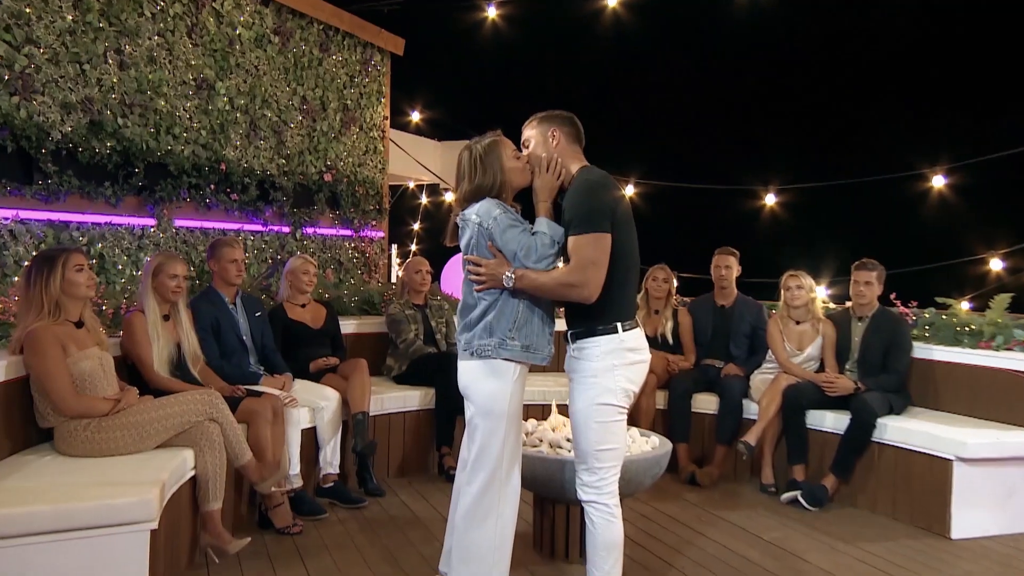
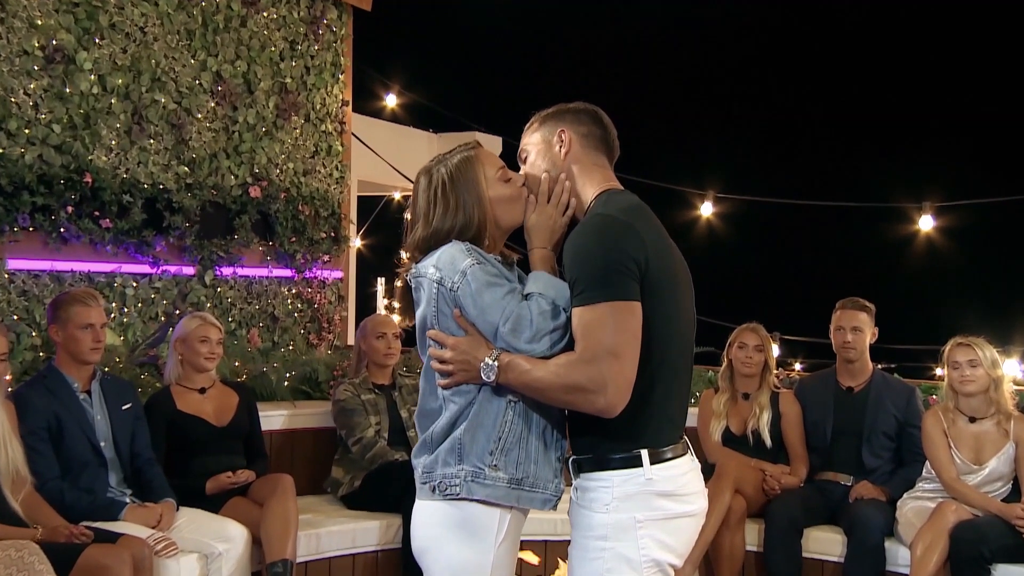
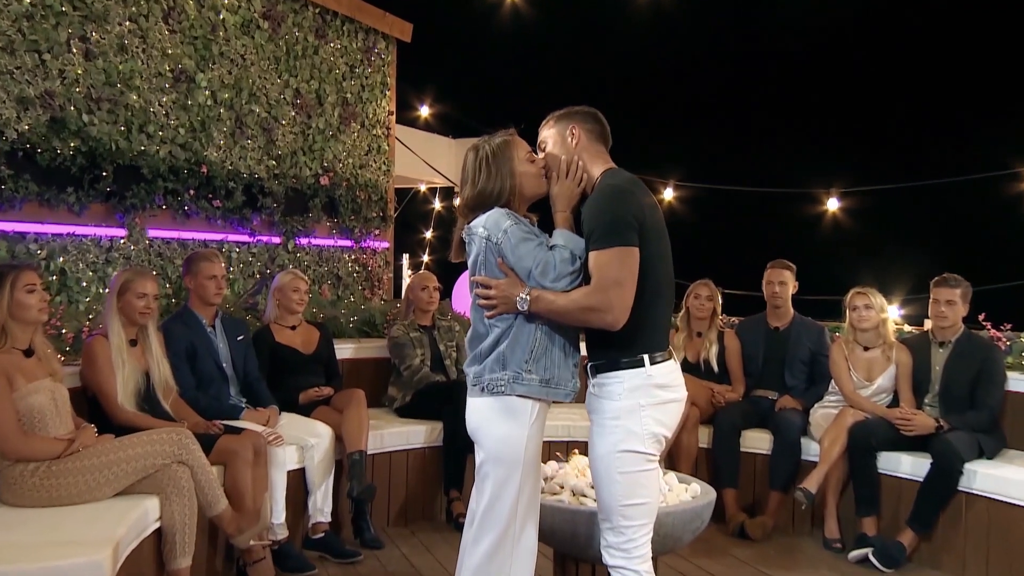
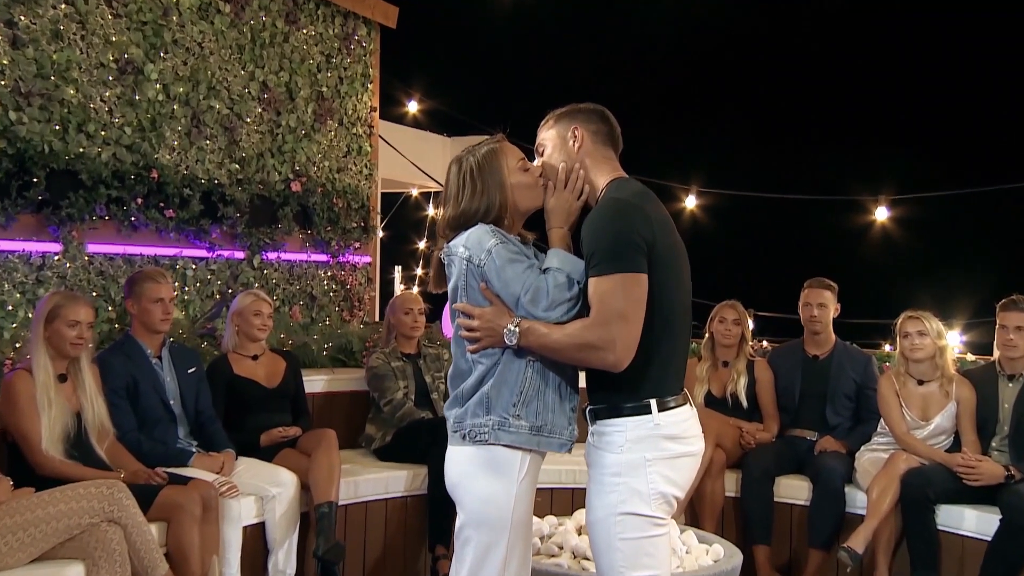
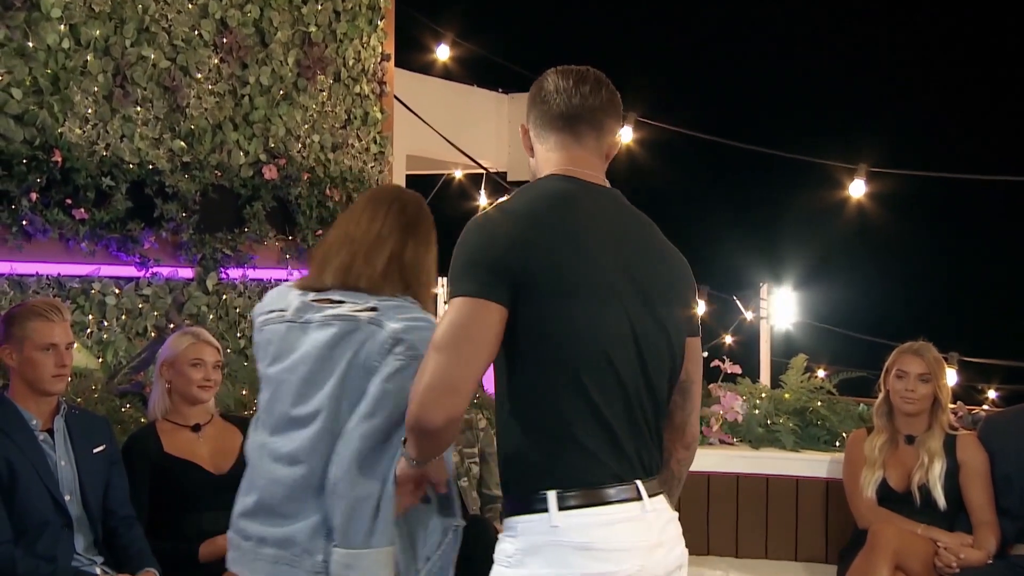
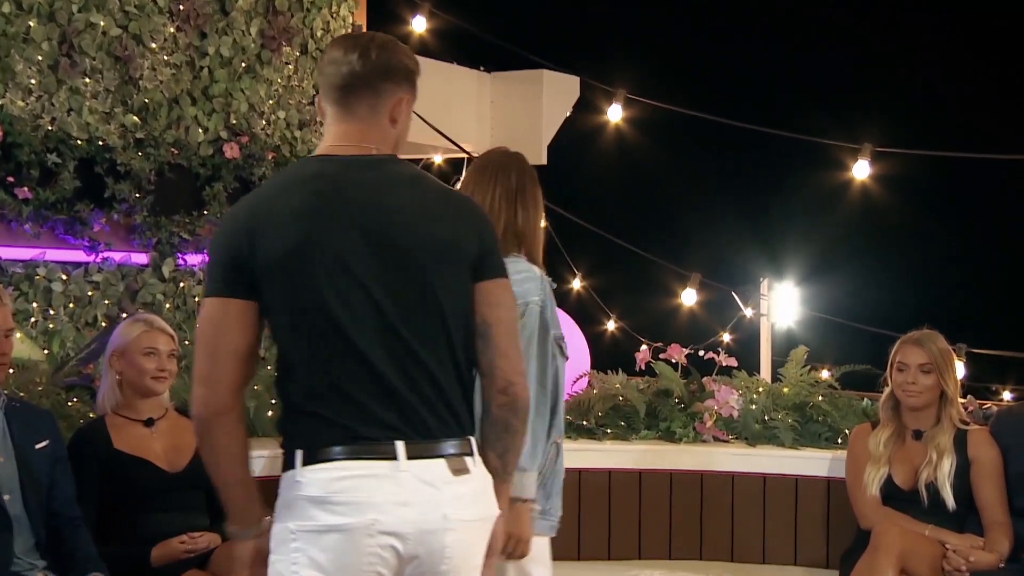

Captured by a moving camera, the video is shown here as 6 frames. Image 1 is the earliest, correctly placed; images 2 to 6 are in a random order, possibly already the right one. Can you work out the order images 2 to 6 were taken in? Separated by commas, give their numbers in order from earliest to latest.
3, 4, 2, 5, 6
